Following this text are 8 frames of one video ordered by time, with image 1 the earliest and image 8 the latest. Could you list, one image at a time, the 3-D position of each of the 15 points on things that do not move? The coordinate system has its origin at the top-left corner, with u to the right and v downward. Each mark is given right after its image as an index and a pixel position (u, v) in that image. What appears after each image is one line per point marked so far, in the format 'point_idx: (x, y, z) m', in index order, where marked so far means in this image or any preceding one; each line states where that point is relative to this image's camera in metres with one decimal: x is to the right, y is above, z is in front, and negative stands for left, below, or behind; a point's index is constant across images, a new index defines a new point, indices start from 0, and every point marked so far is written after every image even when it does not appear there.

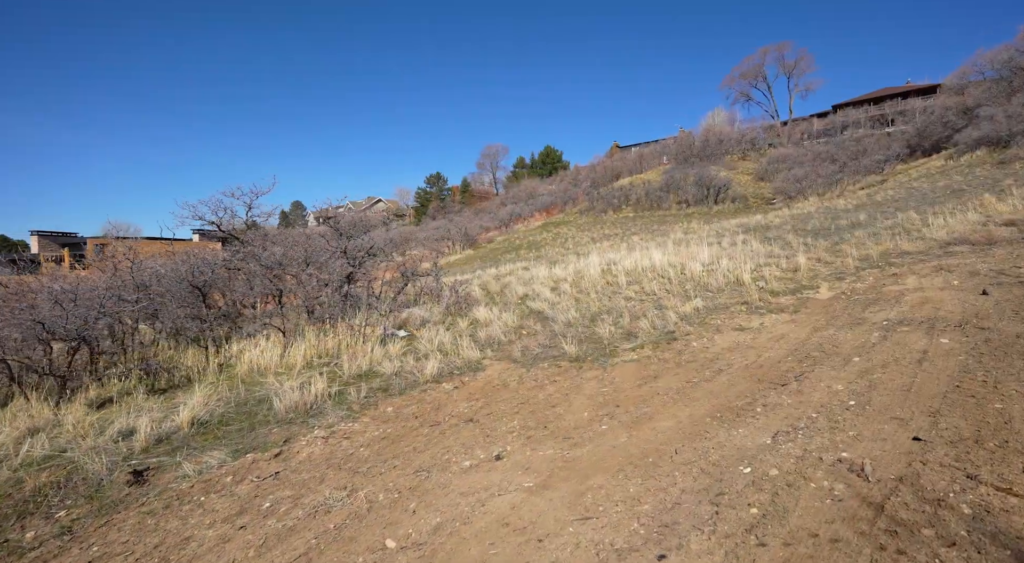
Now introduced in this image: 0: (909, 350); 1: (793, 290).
0: (+3.2, -0.6, +4.9) m
1: (+3.8, -0.1, +8.1) m
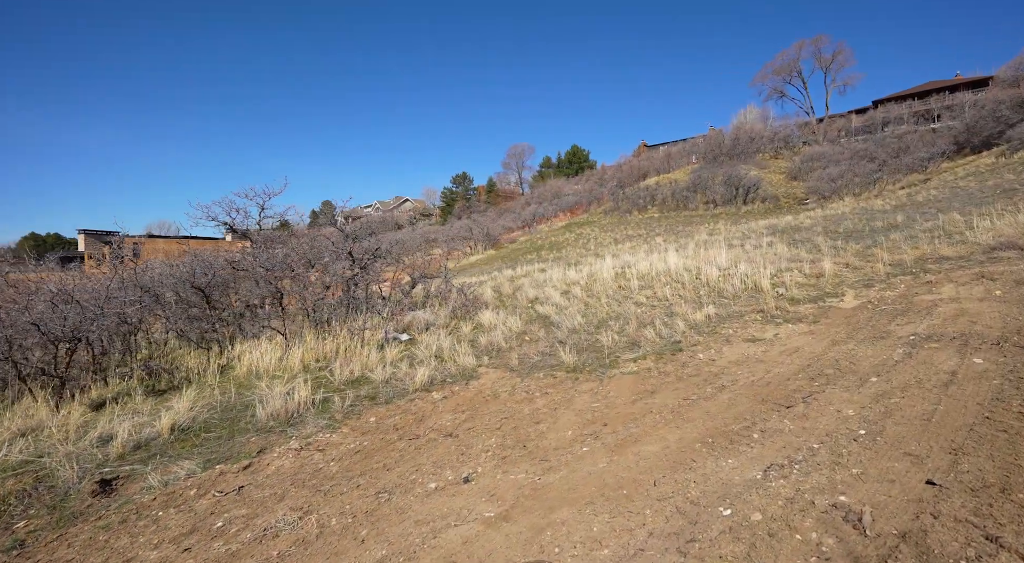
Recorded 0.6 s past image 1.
0: (+3.1, -0.7, +4.4) m
1: (+3.8, -0.2, +7.5) m
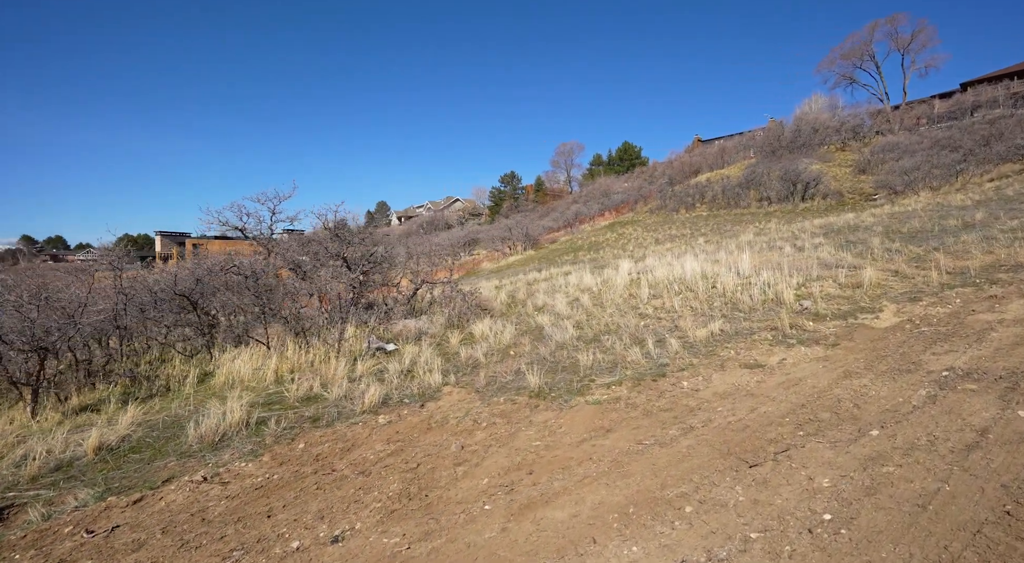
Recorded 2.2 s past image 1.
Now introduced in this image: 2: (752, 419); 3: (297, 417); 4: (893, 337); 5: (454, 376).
0: (+2.5, -0.8, +3.3) m
1: (+3.5, -0.3, +6.4) m
2: (+1.6, -0.9, +4.1) m
3: (-1.9, -1.2, +5.4) m
4: (+3.4, -0.5, +5.3) m
5: (-0.6, -1.0, +6.4) m
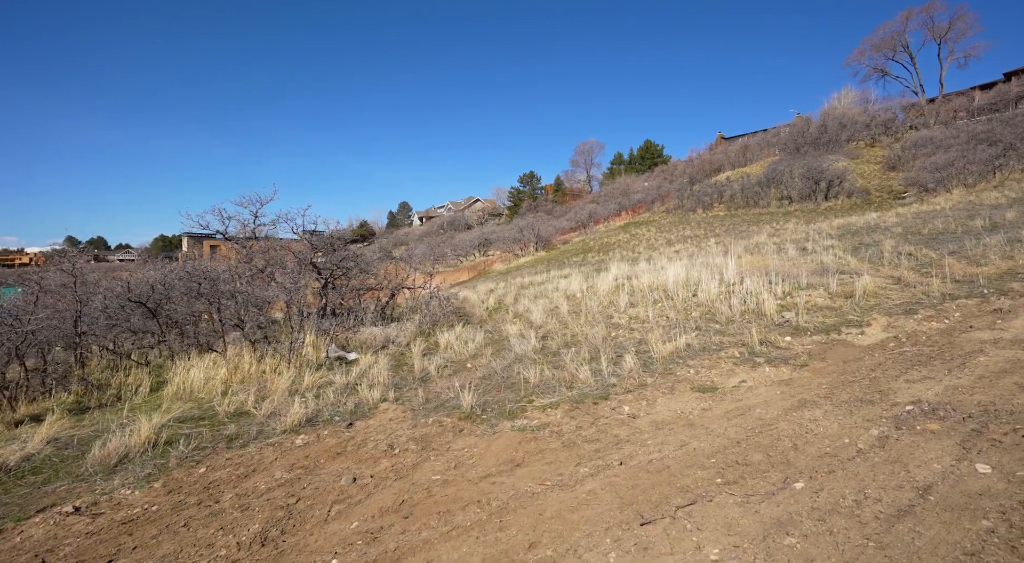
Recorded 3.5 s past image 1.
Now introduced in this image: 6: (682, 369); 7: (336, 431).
0: (+1.7, -0.9, +2.7) m
1: (+3.0, -0.4, +5.7) m
2: (+1.0, -1.0, +3.5) m
3: (-2.5, -1.3, +5.0) m
4: (+2.8, -0.6, +4.6) m
5: (-1.2, -1.1, +6.0) m
6: (+1.5, -0.8, +5.2) m
7: (-1.5, -1.2, +5.0) m
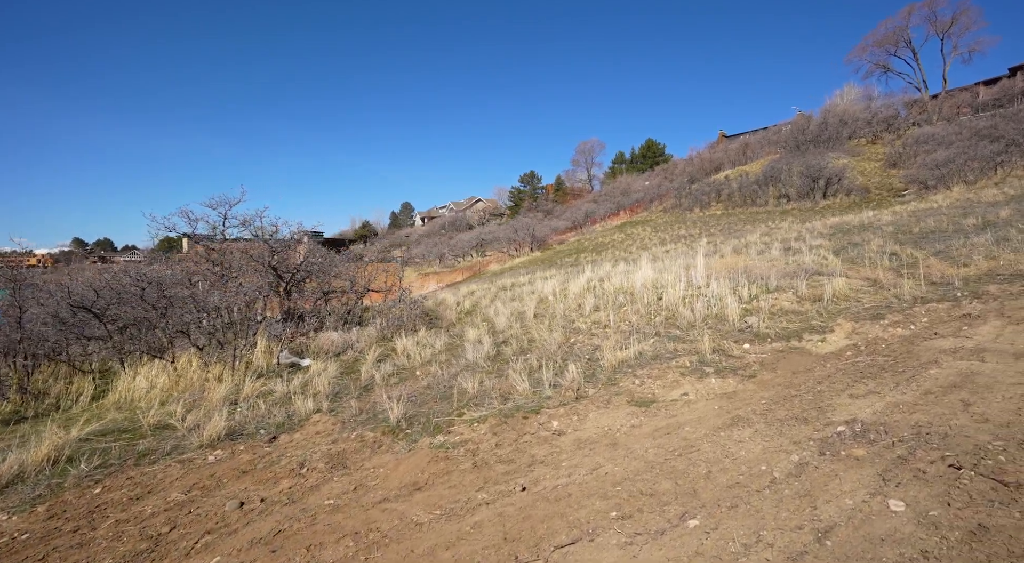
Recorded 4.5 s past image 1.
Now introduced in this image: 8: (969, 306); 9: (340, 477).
0: (+1.1, -0.9, +2.3) m
1: (+2.4, -0.5, +5.3) m
2: (+0.4, -1.1, +3.2) m
3: (-3.1, -1.4, +4.8) m
4: (+2.2, -0.6, +4.2) m
5: (-1.7, -1.1, +5.7) m
6: (+0.9, -0.8, +4.9) m
7: (-2.0, -1.3, +4.7) m
8: (+3.7, -0.2, +4.8) m
9: (-1.1, -1.3, +3.8) m
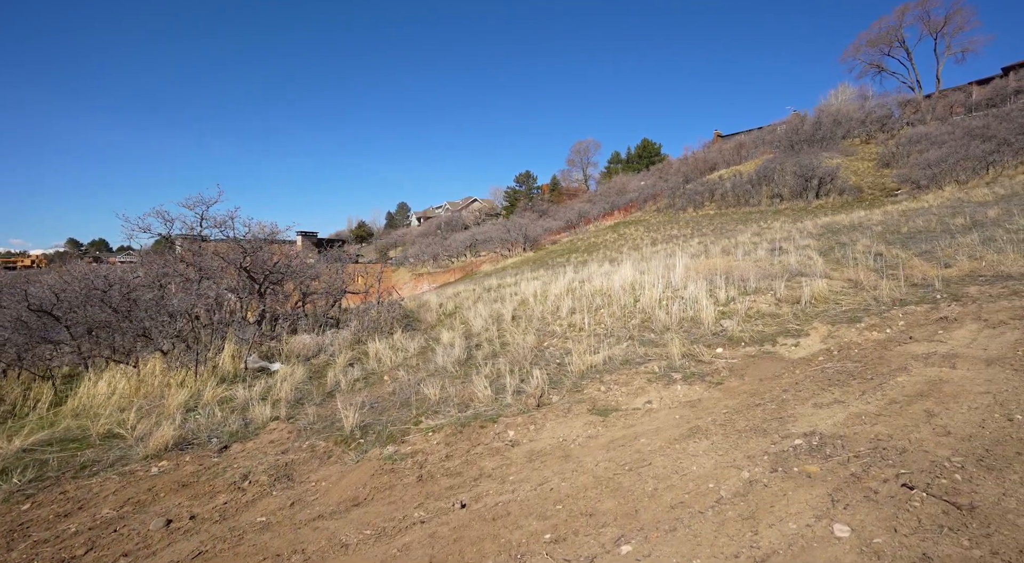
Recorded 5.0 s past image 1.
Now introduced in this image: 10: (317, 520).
0: (+0.8, -0.9, +2.1) m
1: (+2.1, -0.5, +5.1) m
2: (+0.1, -1.1, +3.0) m
3: (-3.4, -1.4, +4.6) m
4: (+1.9, -0.6, +4.0) m
5: (-2.0, -1.2, +5.5) m
6: (+0.6, -0.8, +4.7) m
7: (-2.3, -1.3, +4.5) m
8: (+3.4, -0.2, +4.6) m
9: (-1.4, -1.3, +3.7) m
10: (-1.0, -1.3, +3.2) m
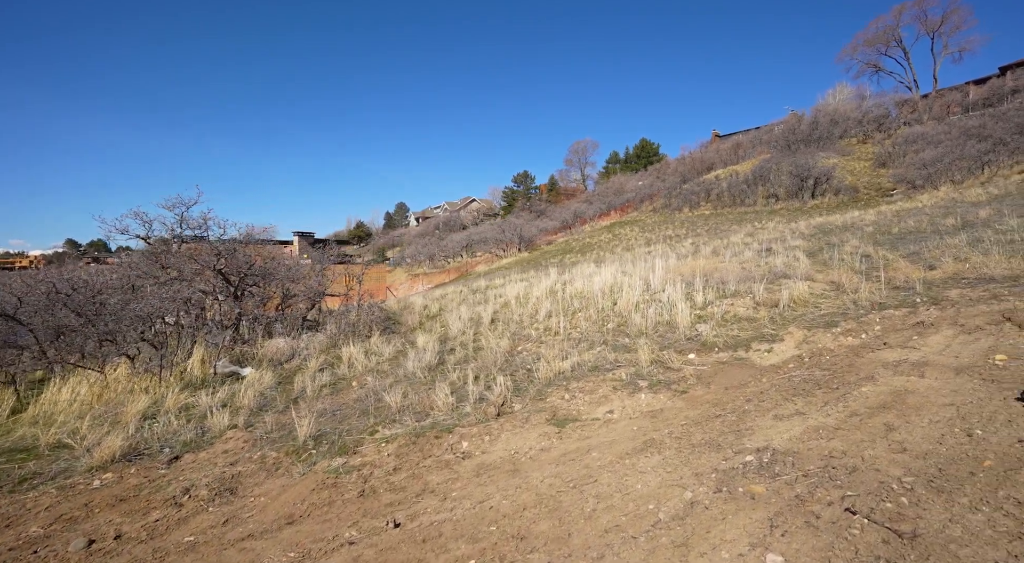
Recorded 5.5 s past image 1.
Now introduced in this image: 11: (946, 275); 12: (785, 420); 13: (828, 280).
0: (+0.5, -1.0, +2.0) m
1: (+1.8, -0.5, +4.9) m
2: (-0.2, -1.1, +2.8) m
3: (-3.7, -1.4, +4.4) m
4: (+1.6, -0.7, +3.9) m
5: (-2.3, -1.2, +5.3) m
6: (+0.3, -0.9, +4.5) m
7: (-2.6, -1.3, +4.3) m
8: (+3.1, -0.2, +4.5) m
9: (-1.7, -1.3, +3.5) m
10: (-1.3, -1.3, +3.0) m
11: (+4.0, +0.1, +5.5) m
12: (+1.4, -0.7, +3.1) m
13: (+3.4, 0.0, +6.4) m
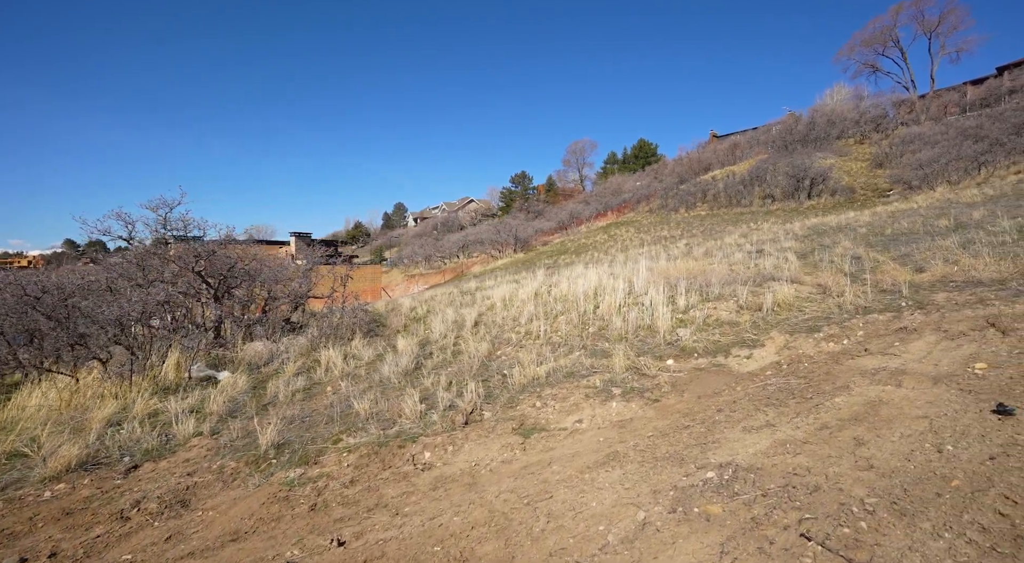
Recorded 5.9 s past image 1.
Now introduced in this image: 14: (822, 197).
0: (+0.3, -1.0, +1.8) m
1: (+1.6, -0.5, +4.8) m
2: (-0.5, -1.1, +2.6) m
3: (-3.9, -1.4, +4.3) m
4: (+1.4, -0.7, +3.7) m
5: (-2.5, -1.2, +5.2) m
6: (+0.1, -0.9, +4.3) m
7: (-2.8, -1.4, +4.2) m
8: (+2.9, -0.3, +4.3) m
9: (-1.9, -1.3, +3.3) m
10: (-1.6, -1.3, +2.9) m
11: (+3.8, 0.0, +5.3) m
12: (+1.2, -0.7, +3.0) m
13: (+3.2, 0.0, +6.2) m
14: (+9.0, +2.4, +17.1) m
